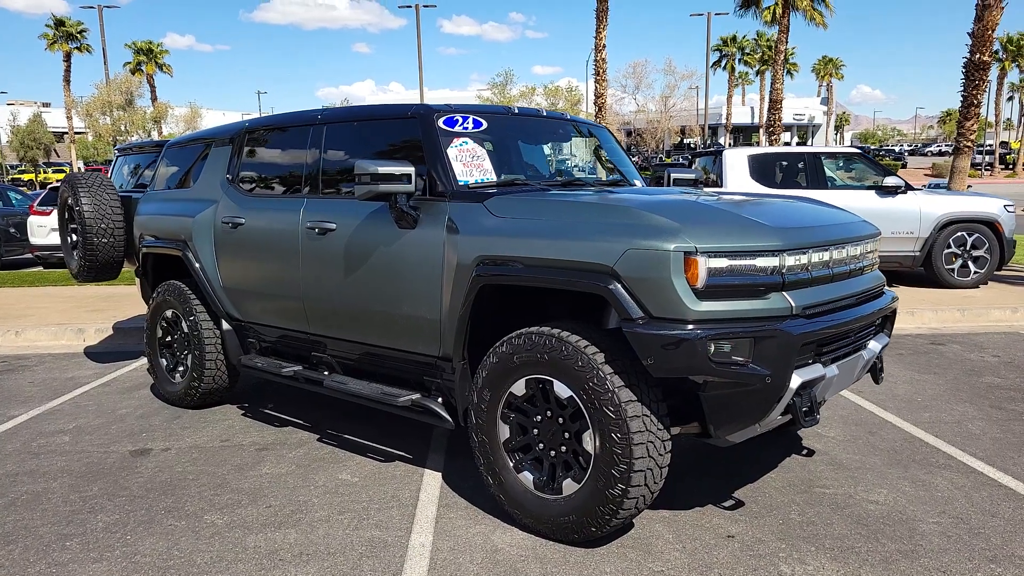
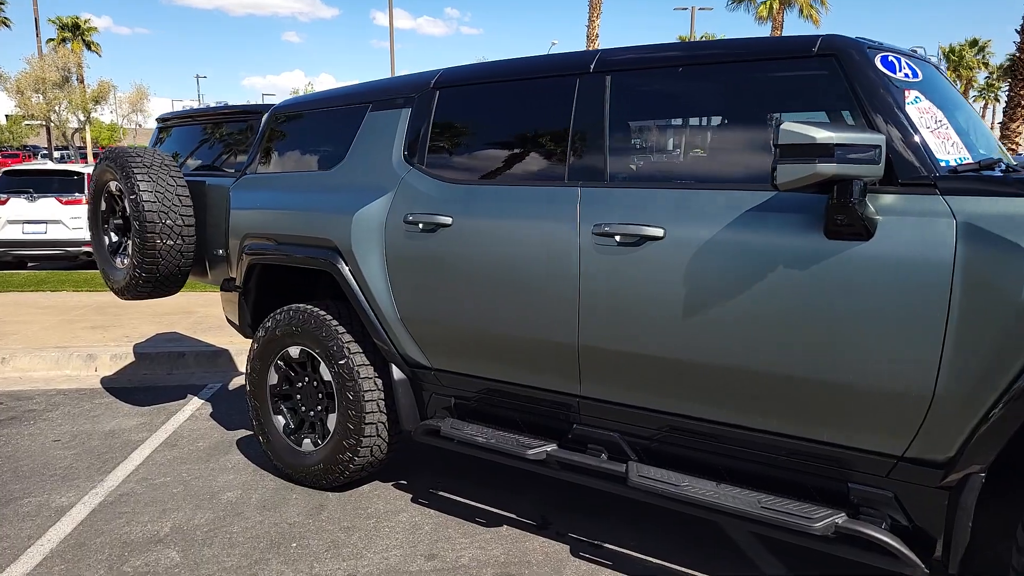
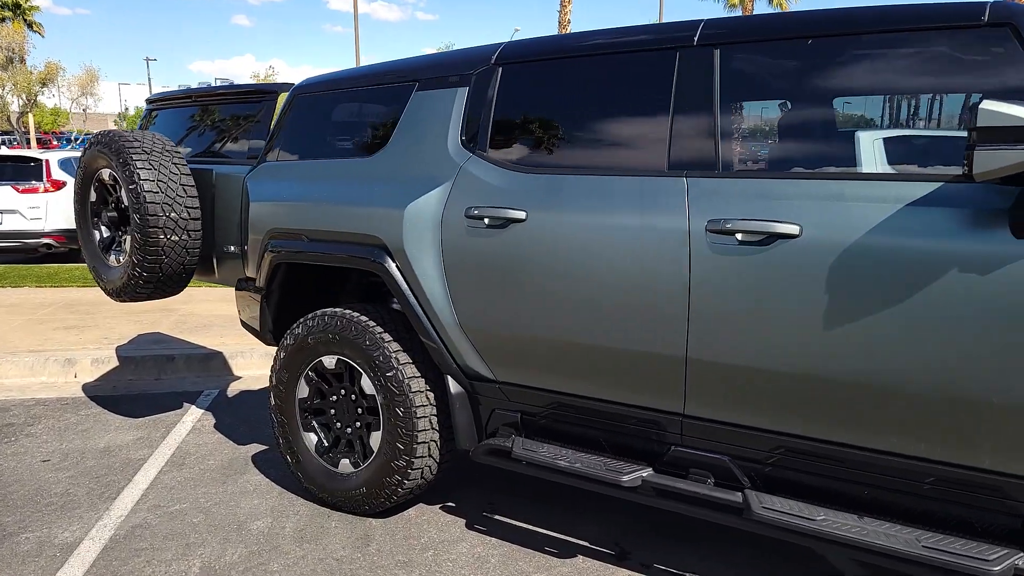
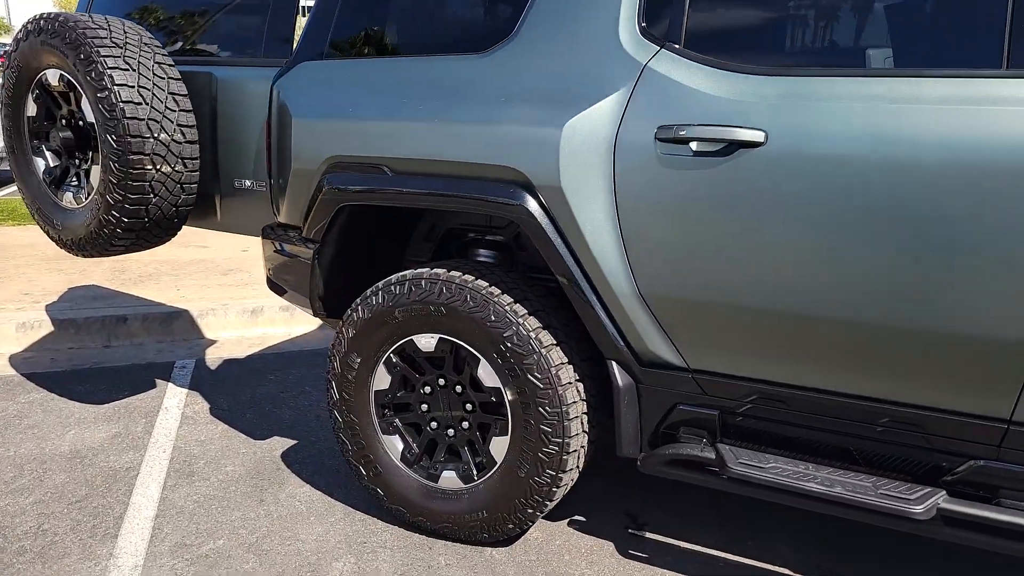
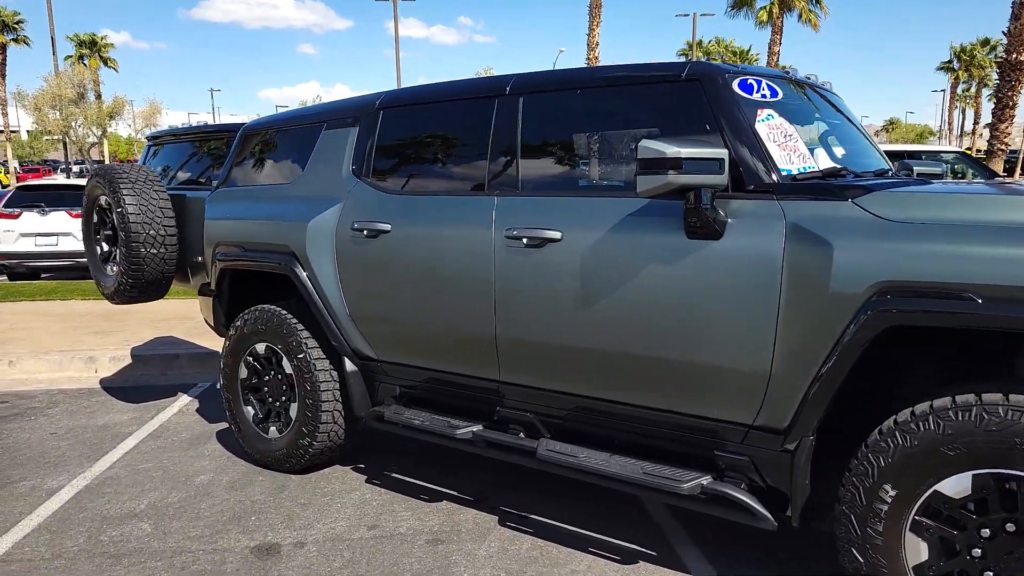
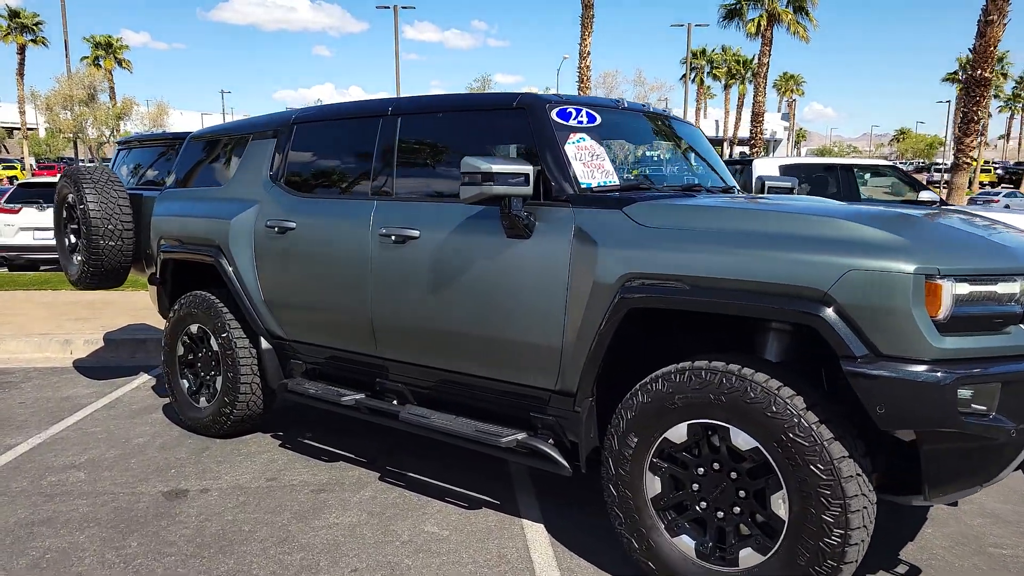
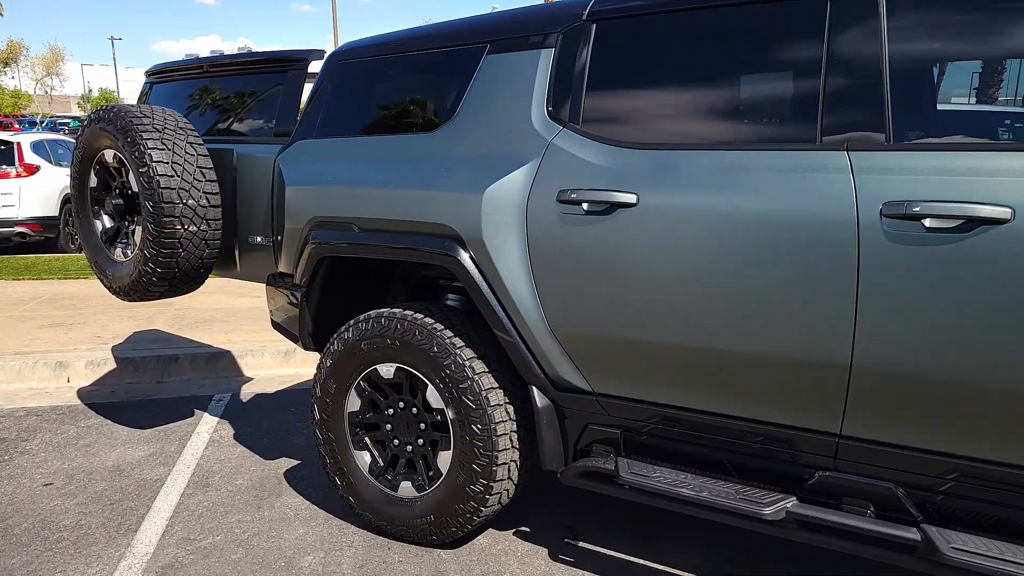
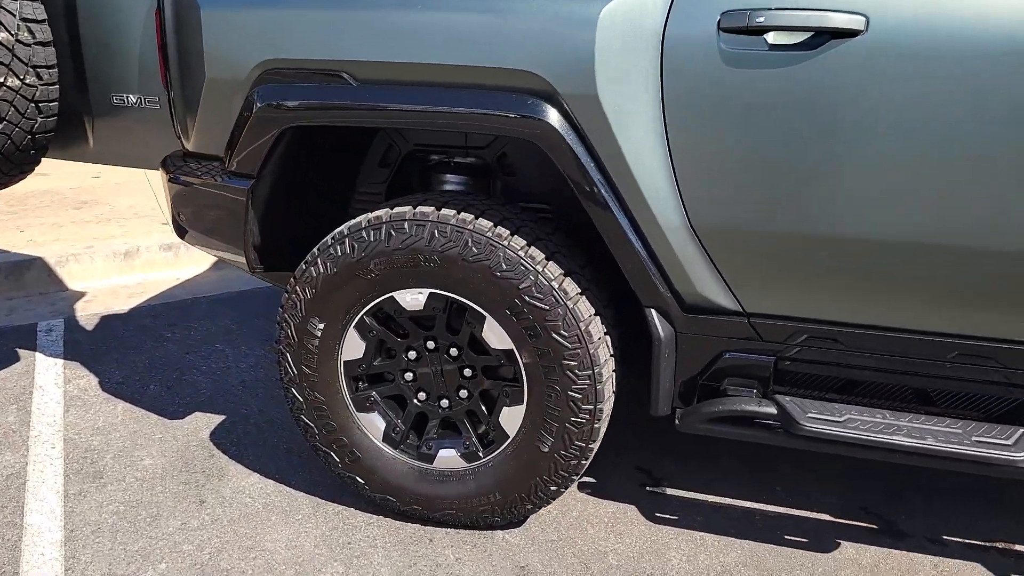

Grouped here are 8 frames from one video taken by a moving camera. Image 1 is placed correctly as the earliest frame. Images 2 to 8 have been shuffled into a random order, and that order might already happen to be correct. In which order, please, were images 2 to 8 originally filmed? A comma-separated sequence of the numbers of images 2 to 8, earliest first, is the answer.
6, 5, 2, 3, 7, 4, 8
